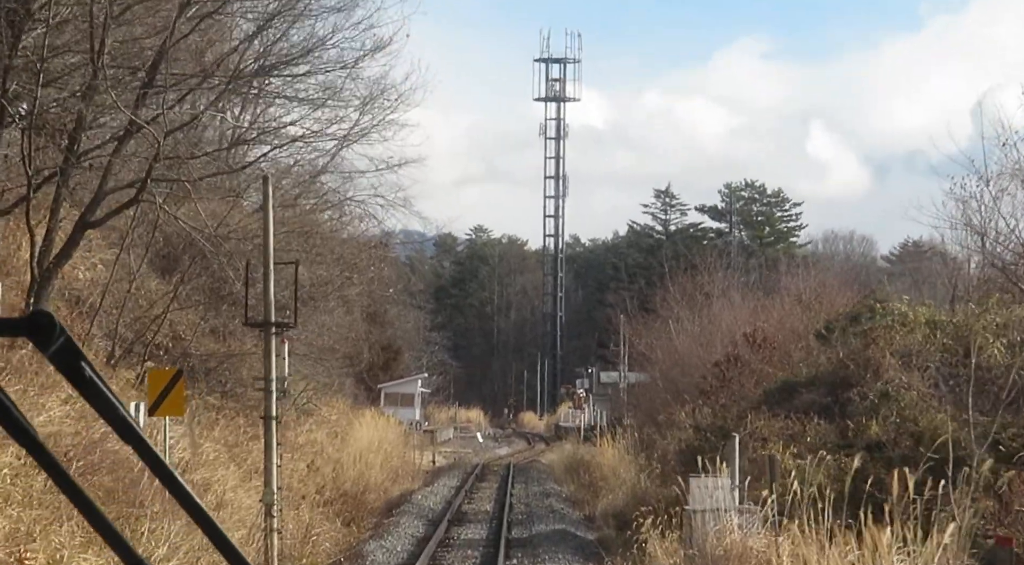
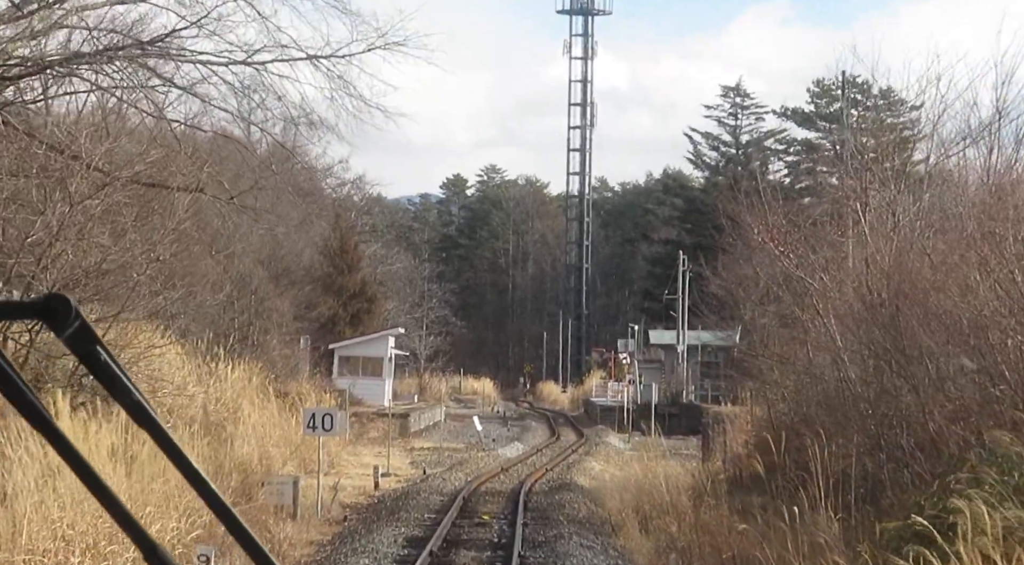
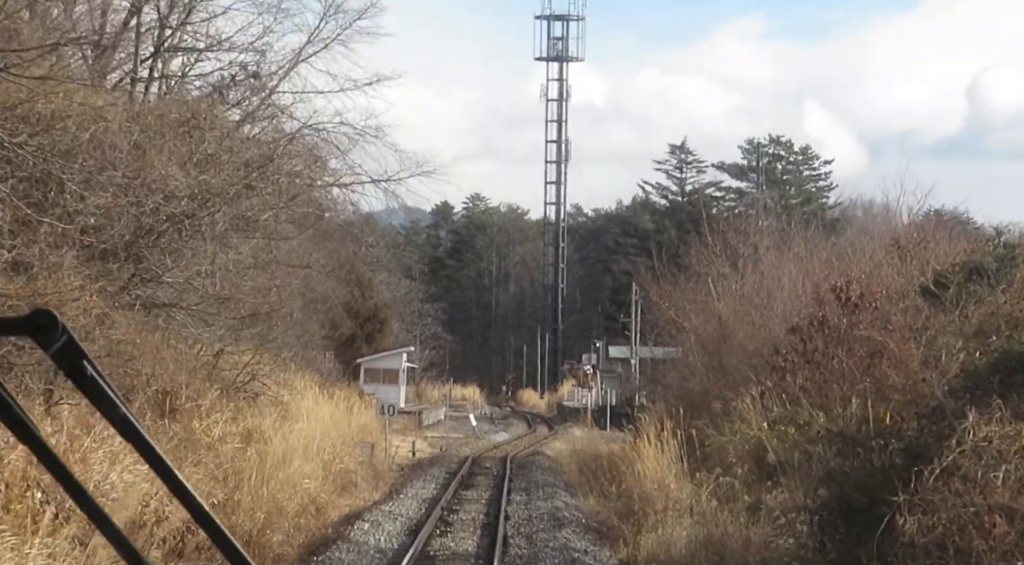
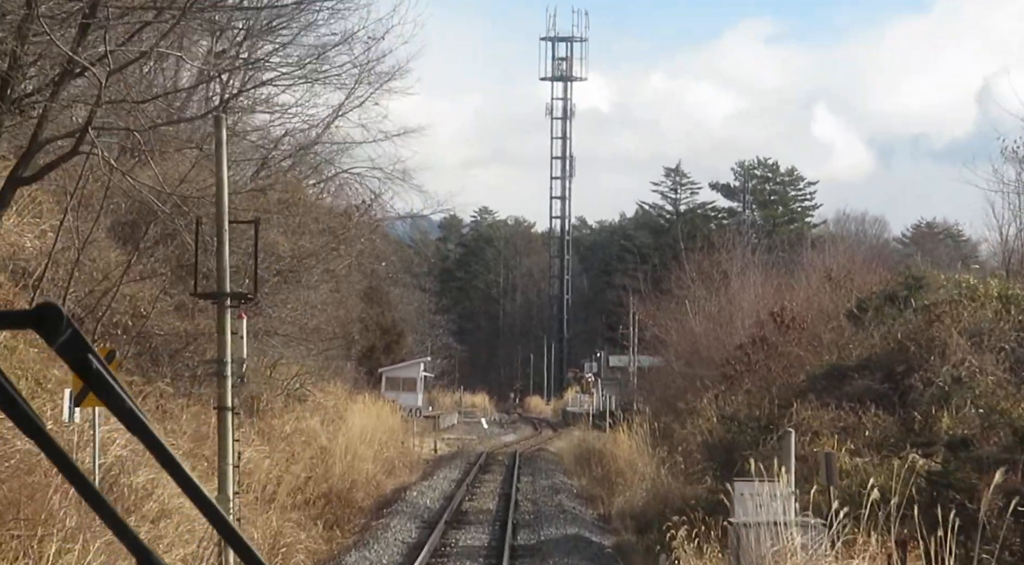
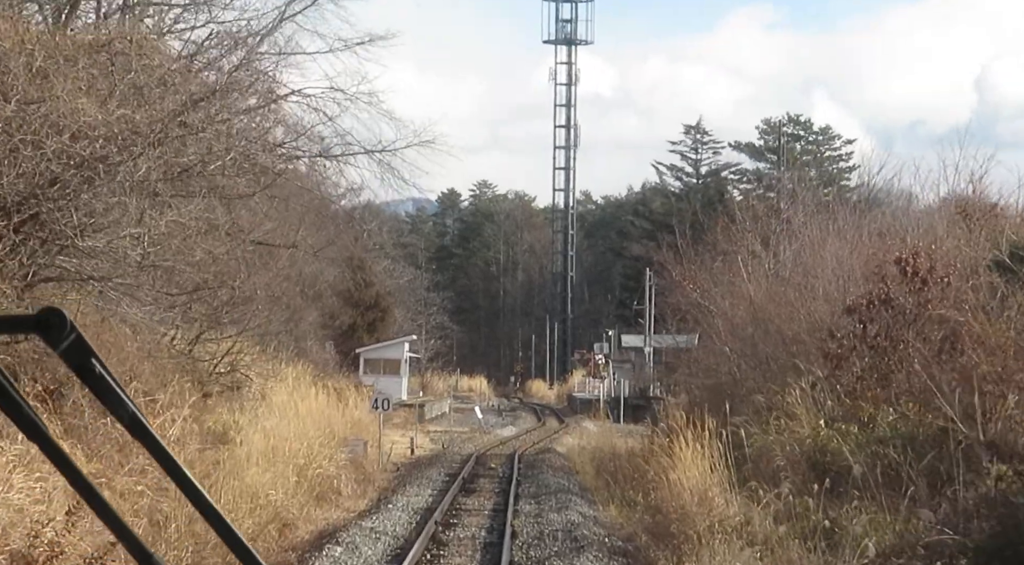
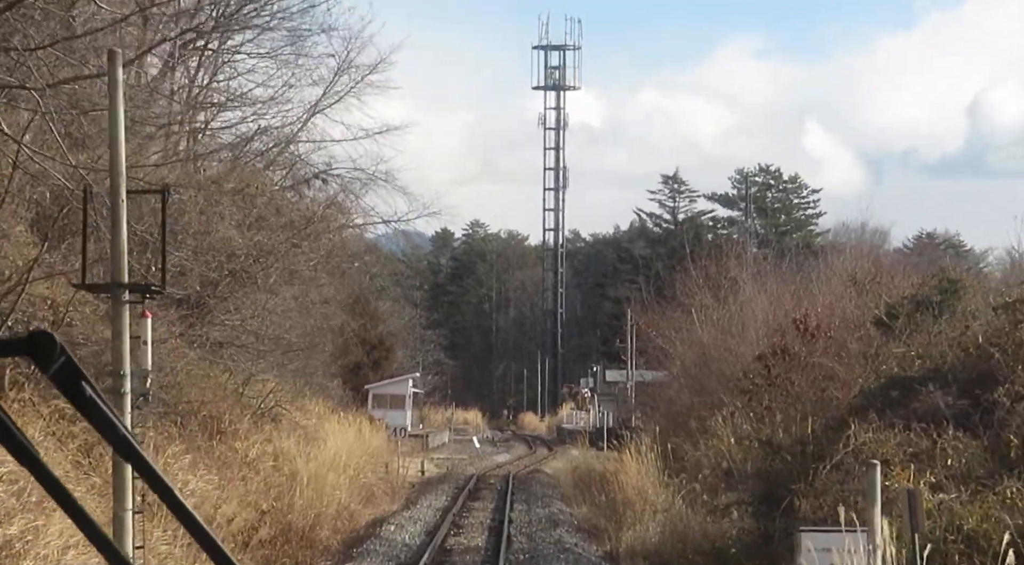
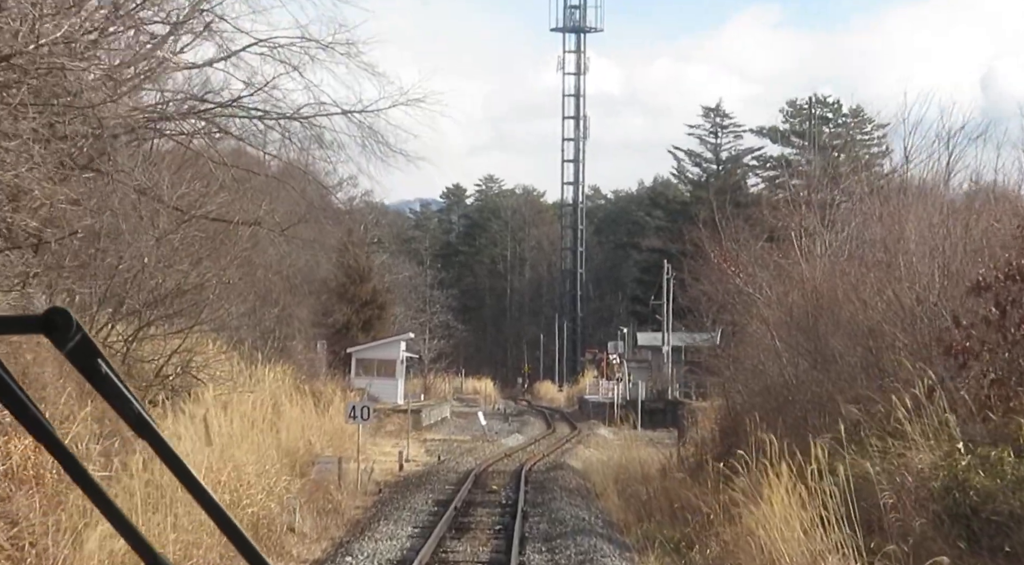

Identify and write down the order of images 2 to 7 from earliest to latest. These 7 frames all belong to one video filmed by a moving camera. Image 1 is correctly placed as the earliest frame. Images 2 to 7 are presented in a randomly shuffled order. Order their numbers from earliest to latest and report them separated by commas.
4, 6, 3, 5, 7, 2
